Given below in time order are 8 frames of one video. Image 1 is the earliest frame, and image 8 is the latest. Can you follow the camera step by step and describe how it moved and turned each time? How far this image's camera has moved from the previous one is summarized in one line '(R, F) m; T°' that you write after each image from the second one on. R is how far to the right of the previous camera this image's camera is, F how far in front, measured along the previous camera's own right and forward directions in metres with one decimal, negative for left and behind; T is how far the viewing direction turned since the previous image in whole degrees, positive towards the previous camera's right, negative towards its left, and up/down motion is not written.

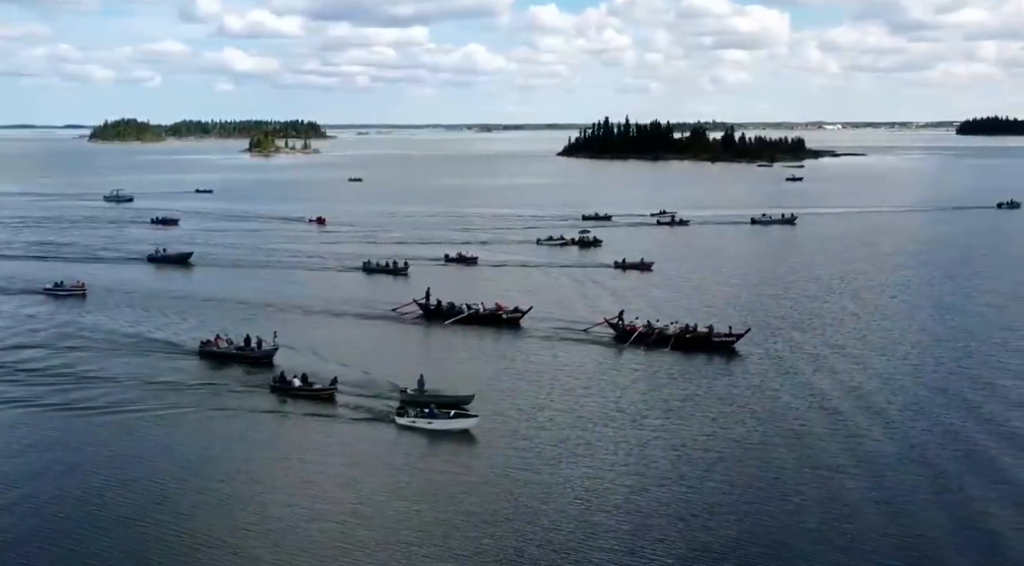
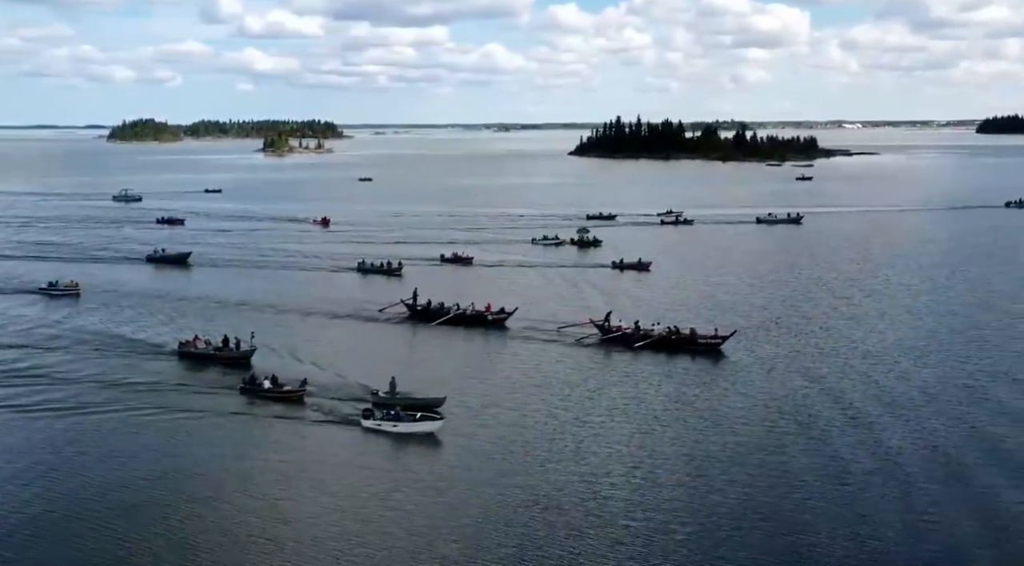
(+0.7, +0.2) m; -1°
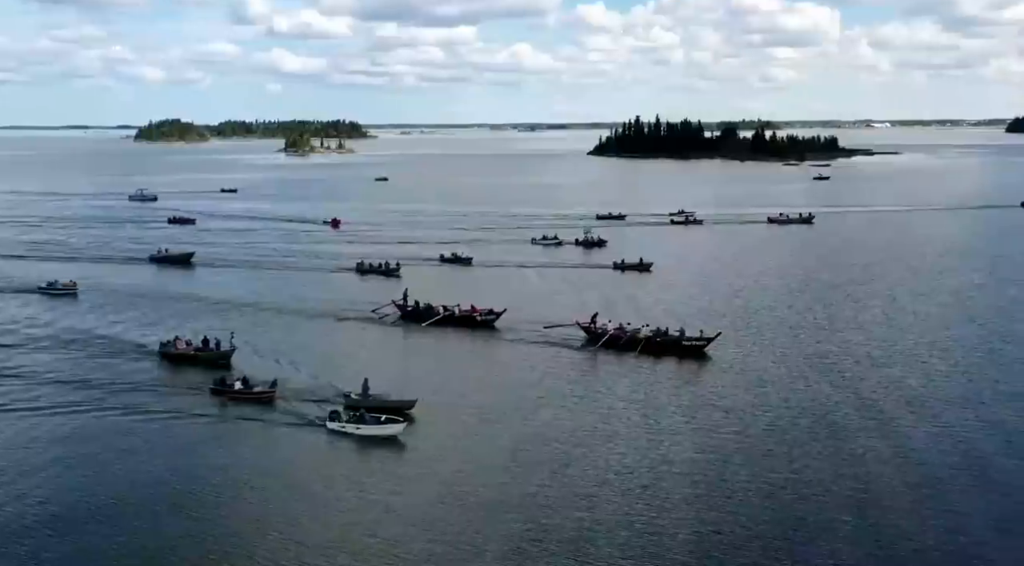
(+0.8, +0.2) m; -1°
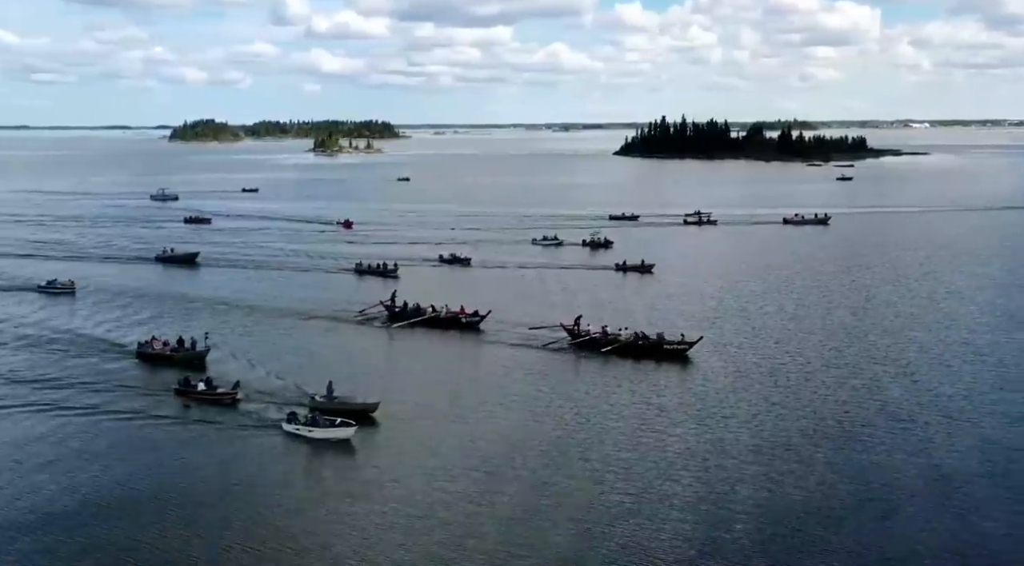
(+1.0, +0.3) m; -1°
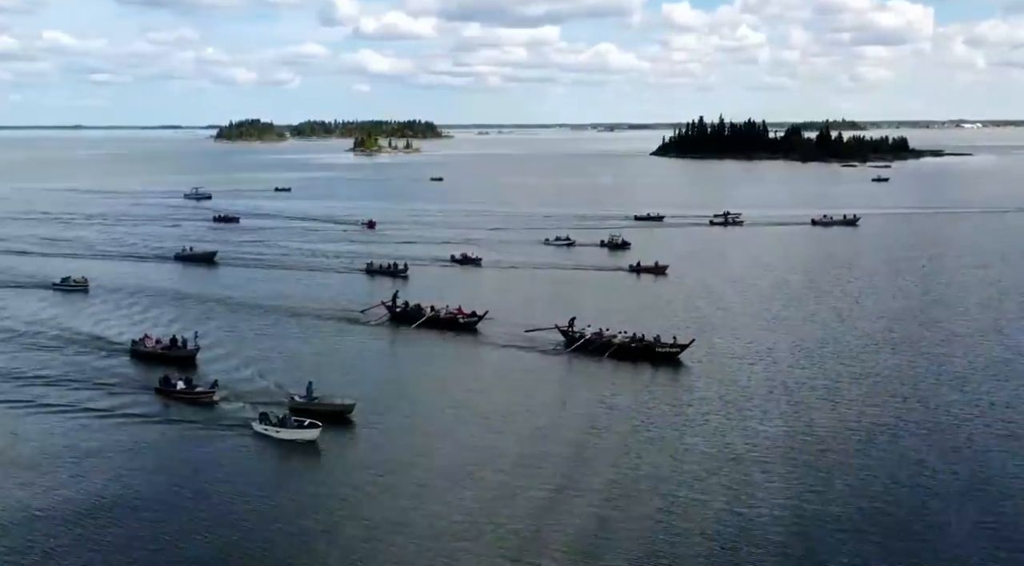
(+0.9, +0.2) m; -2°
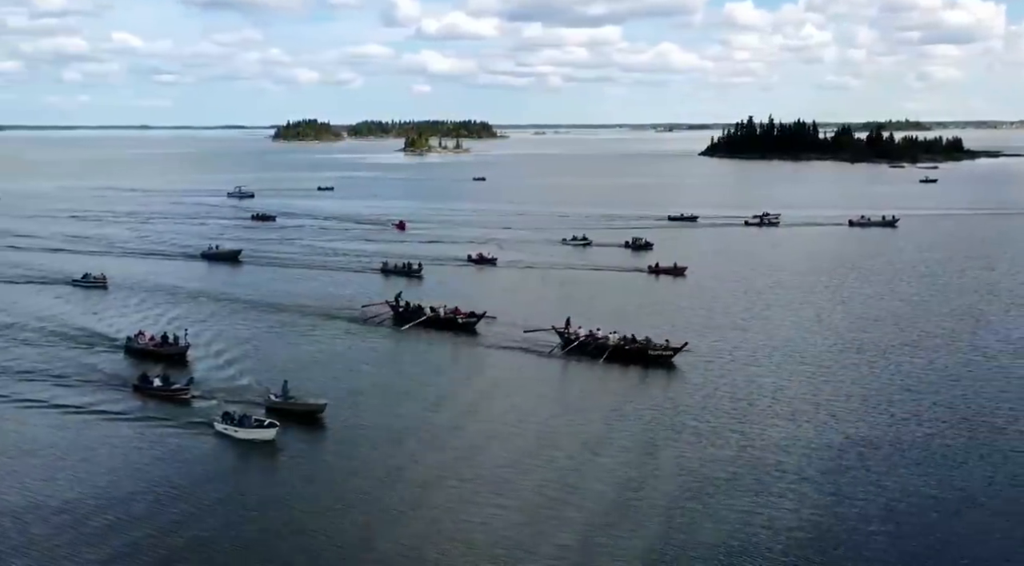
(+1.1, +0.3) m; -3°
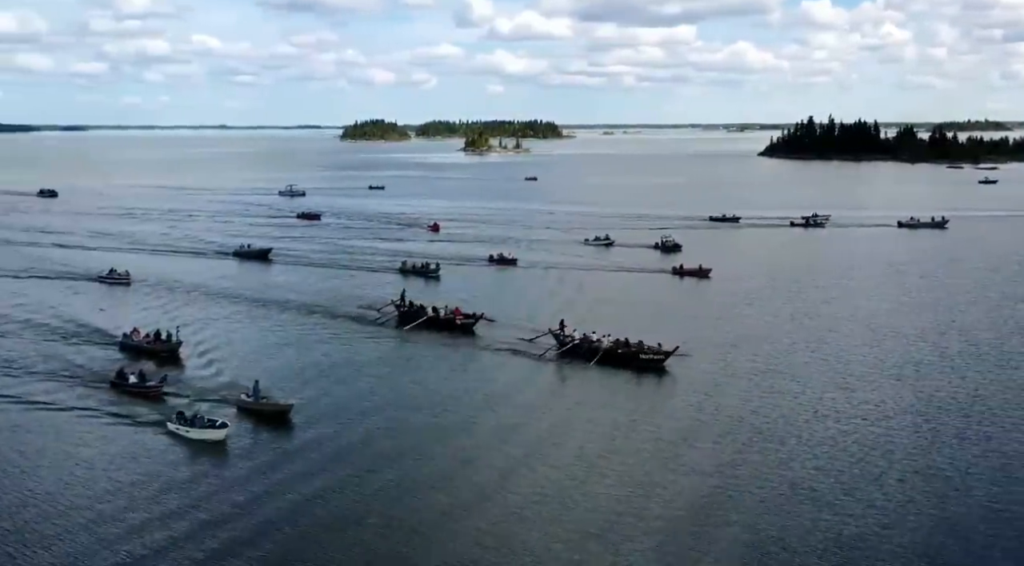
(+1.3, +0.4) m; -3°
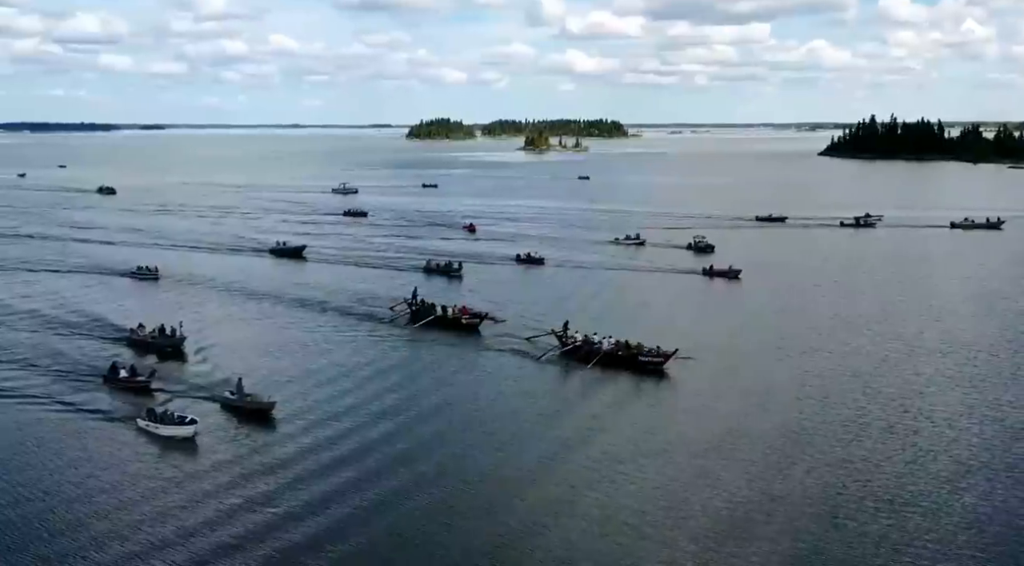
(+1.1, +0.3) m; -3°
